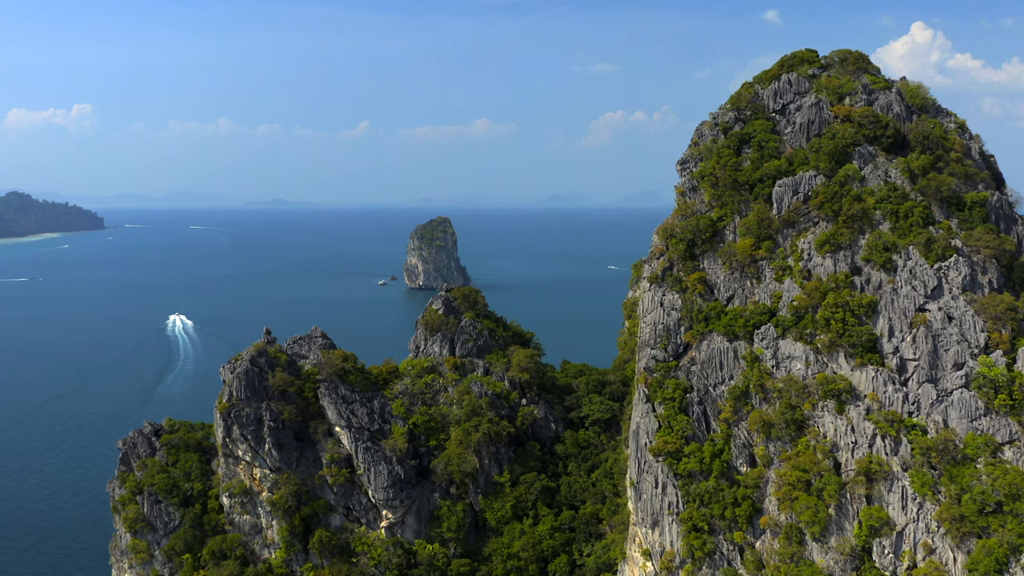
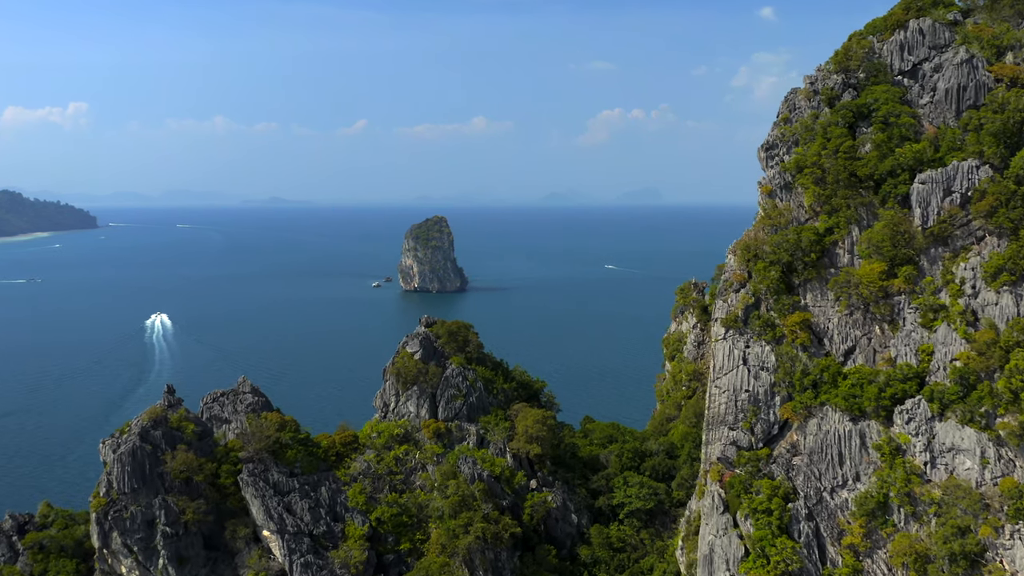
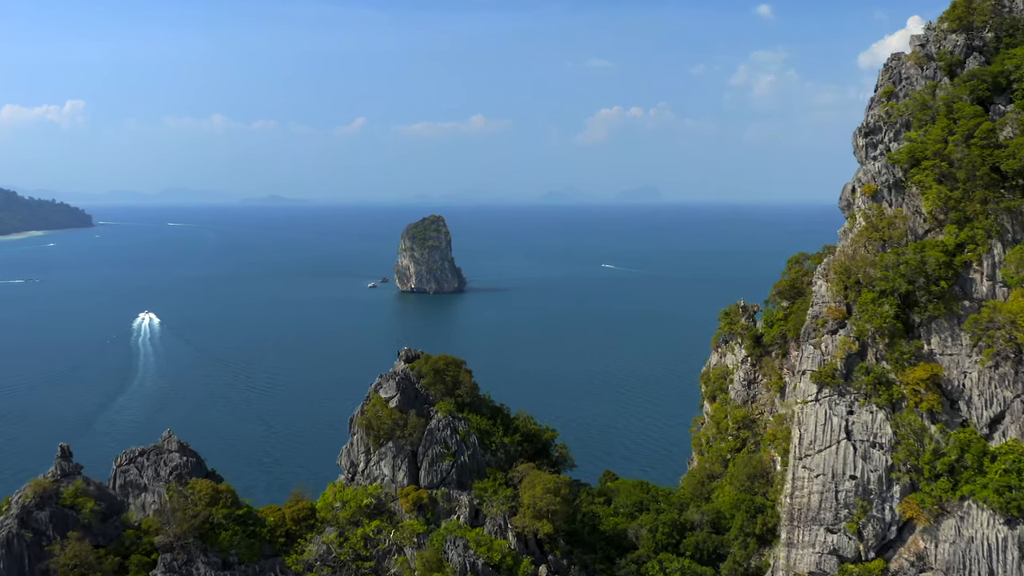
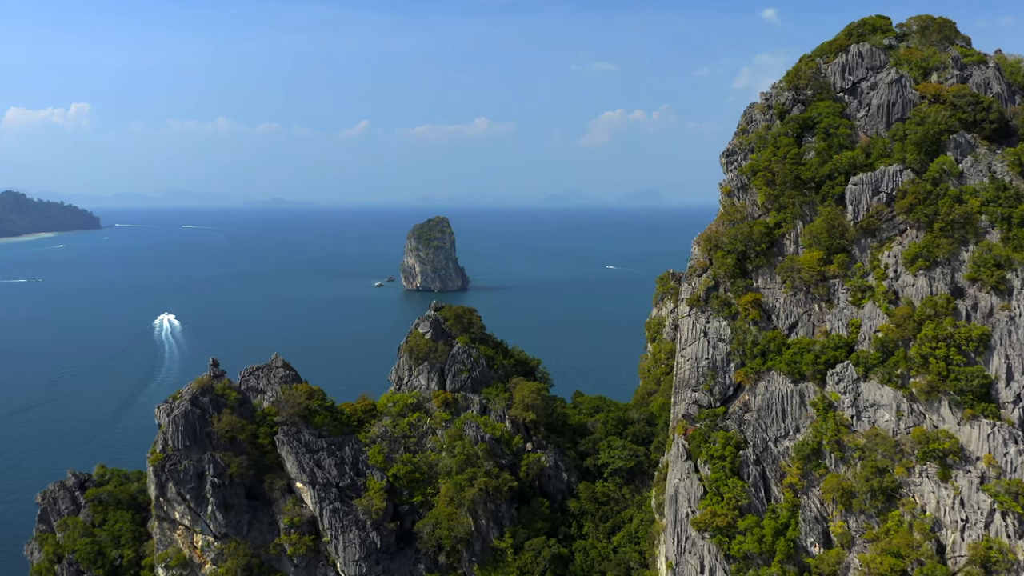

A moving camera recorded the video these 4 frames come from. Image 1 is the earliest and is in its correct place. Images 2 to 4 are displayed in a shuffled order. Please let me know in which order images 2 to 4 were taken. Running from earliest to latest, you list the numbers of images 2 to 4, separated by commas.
4, 2, 3
